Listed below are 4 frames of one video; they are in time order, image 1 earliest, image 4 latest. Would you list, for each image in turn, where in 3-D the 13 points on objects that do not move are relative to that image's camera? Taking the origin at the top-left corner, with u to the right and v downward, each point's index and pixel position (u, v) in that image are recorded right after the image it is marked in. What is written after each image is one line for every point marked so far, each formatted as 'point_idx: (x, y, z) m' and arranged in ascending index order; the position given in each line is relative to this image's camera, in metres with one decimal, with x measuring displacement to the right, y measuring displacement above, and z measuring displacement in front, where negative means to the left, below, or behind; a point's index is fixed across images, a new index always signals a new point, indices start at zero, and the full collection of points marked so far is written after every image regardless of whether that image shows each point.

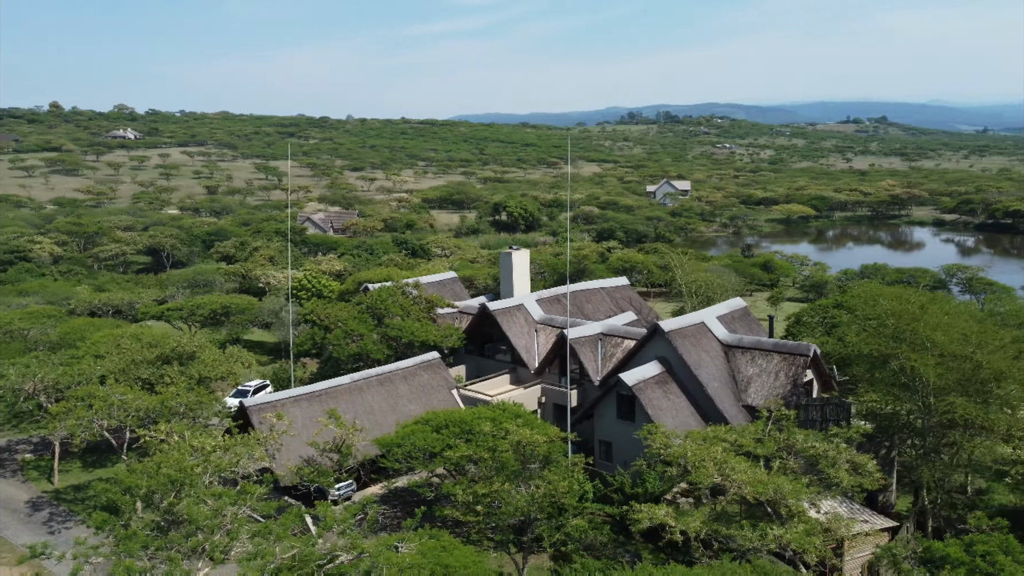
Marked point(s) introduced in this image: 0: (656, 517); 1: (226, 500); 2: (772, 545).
0: (+3.0, -4.9, +17.3) m
1: (-5.7, -4.2, +16.2) m
2: (+5.3, -5.3, +16.6) m
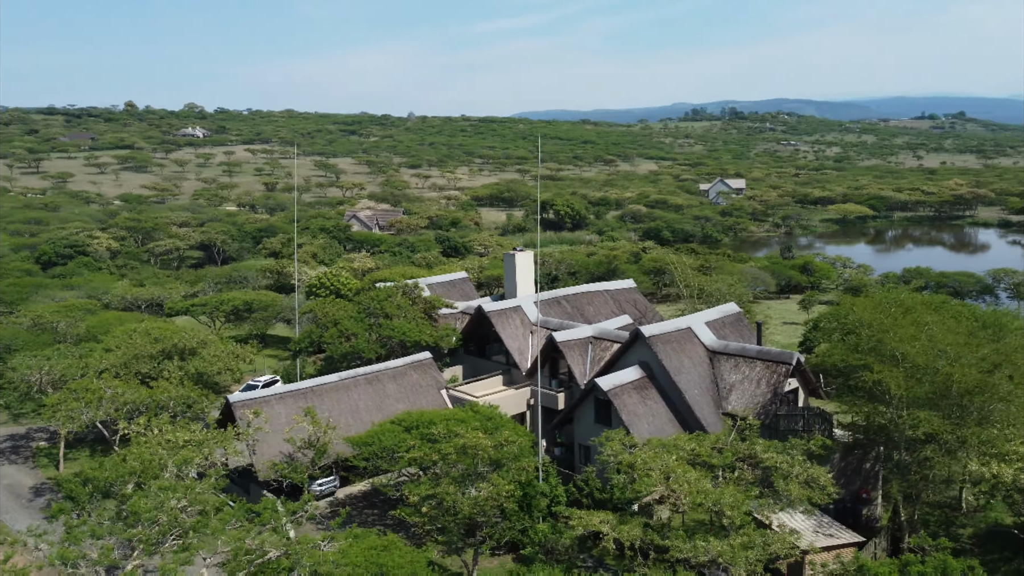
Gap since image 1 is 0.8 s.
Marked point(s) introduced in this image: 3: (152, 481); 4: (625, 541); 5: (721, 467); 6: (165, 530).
0: (+1.7, -5.1, +17.3) m
1: (-7.1, -4.2, +16.9) m
2: (+3.9, -5.5, +16.4) m
3: (-8.0, -4.3, +18.0) m
4: (+2.4, -5.4, +17.2) m
5: (+5.0, -4.3, +19.5) m
6: (-6.8, -4.7, +15.7) m
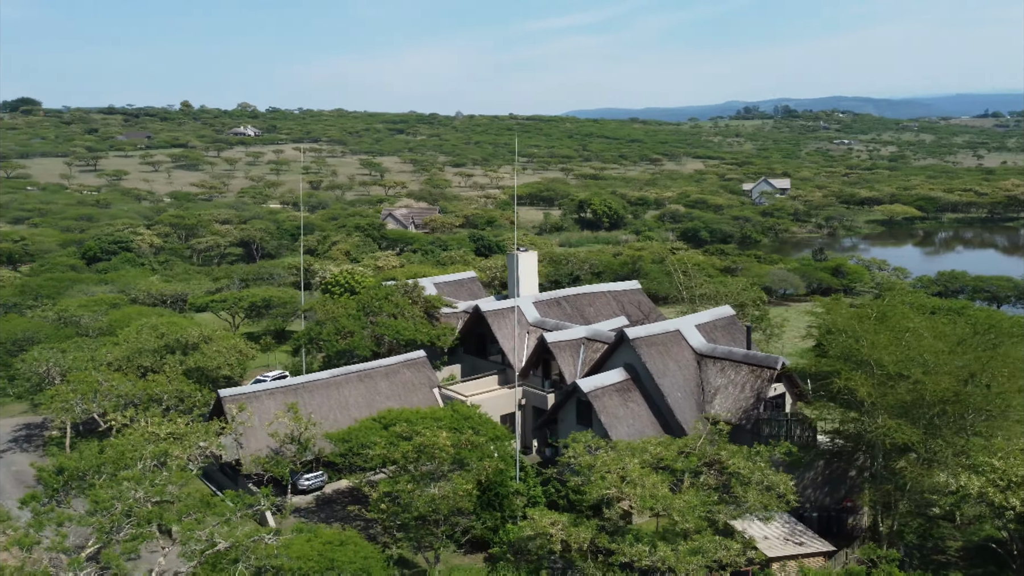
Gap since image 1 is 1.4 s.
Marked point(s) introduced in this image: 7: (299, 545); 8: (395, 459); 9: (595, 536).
0: (+0.6, -5.1, +17.4) m
1: (-8.2, -4.2, +17.4) m
2: (+2.8, -5.5, +16.3) m
3: (-9.0, -4.2, +18.7) m
4: (+1.3, -5.4, +17.2) m
5: (+4.1, -4.4, +19.3) m
6: (-7.9, -4.6, +16.3) m
7: (-4.5, -5.5, +17.2) m
8: (-2.8, -4.2, +19.7) m
9: (+1.9, -5.3, +17.2) m
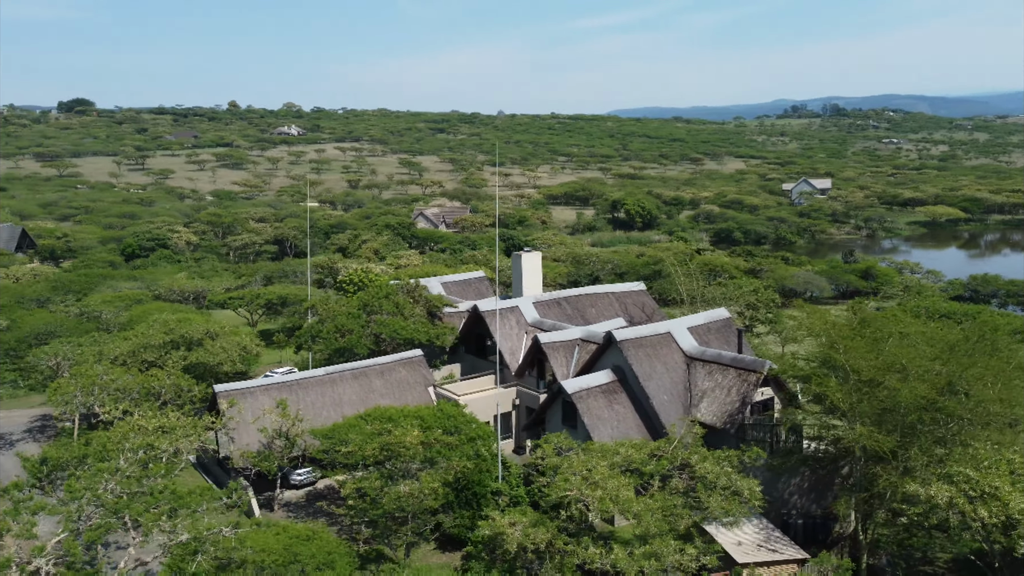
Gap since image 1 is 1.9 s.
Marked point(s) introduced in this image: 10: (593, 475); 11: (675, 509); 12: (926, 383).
0: (-0.2, -5.1, +17.5) m
1: (-9.0, -4.1, +18.0) m
2: (+1.9, -5.6, +16.3) m
3: (-9.8, -4.2, +19.3) m
4: (+0.5, -5.5, +17.2) m
5: (+3.3, -4.5, +19.3) m
6: (-8.8, -4.6, +16.8) m
7: (-5.4, -5.4, +17.6) m
8: (-3.6, -4.2, +20.0) m
9: (+1.0, -5.3, +17.2) m
10: (+1.8, -4.2, +18.1) m
11: (+3.6, -4.9, +17.9) m
12: (+9.9, -2.3, +19.2) m
